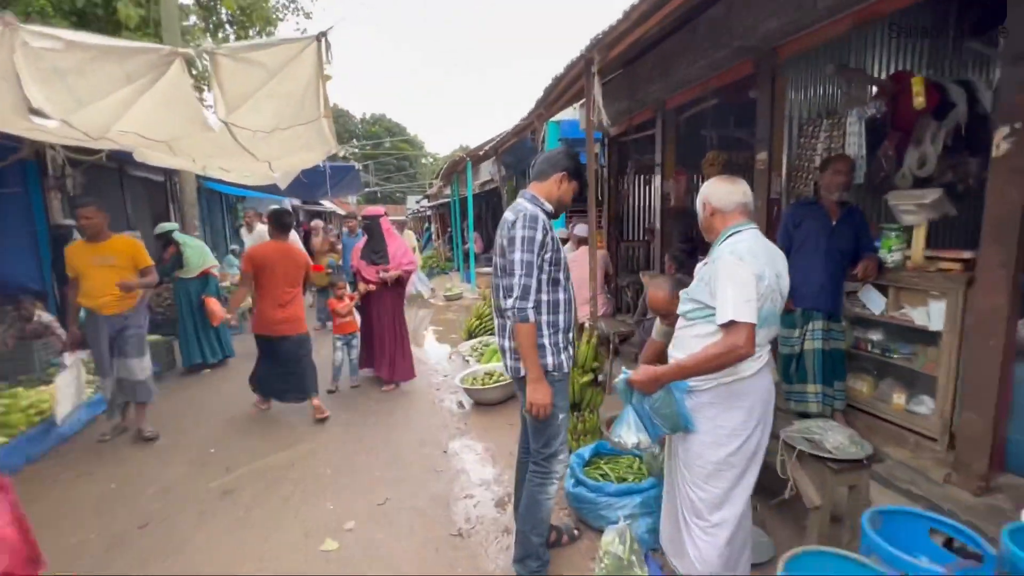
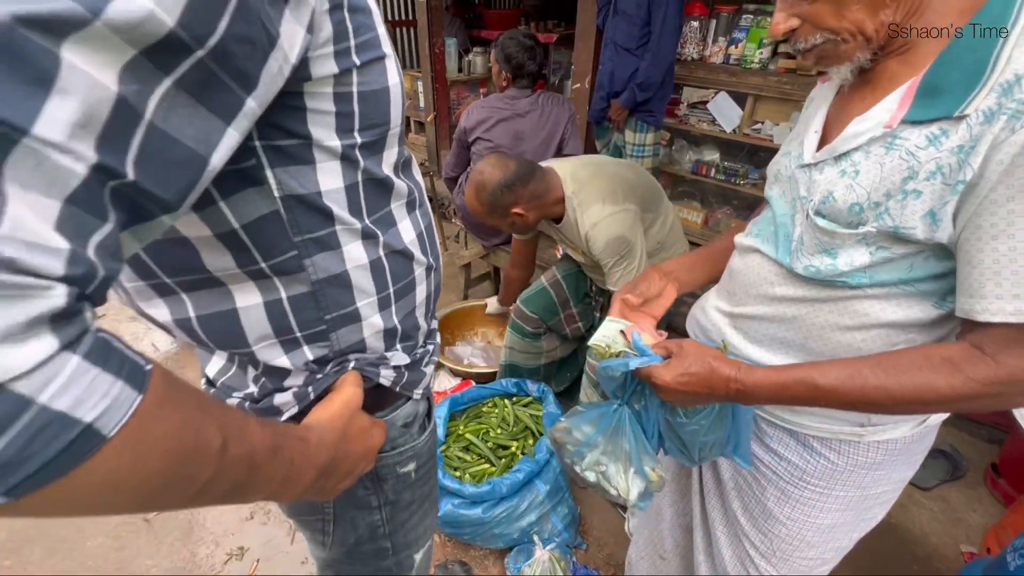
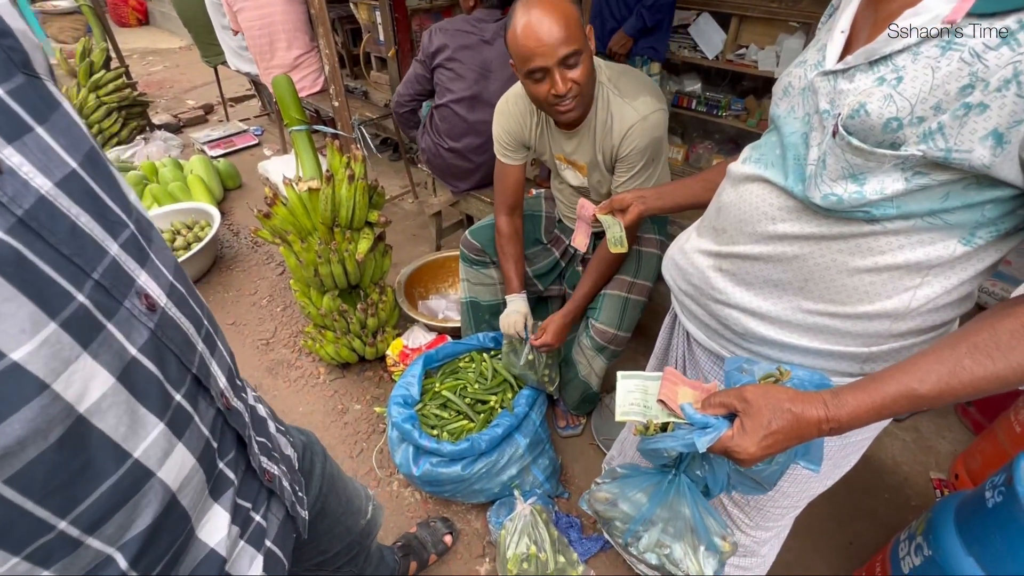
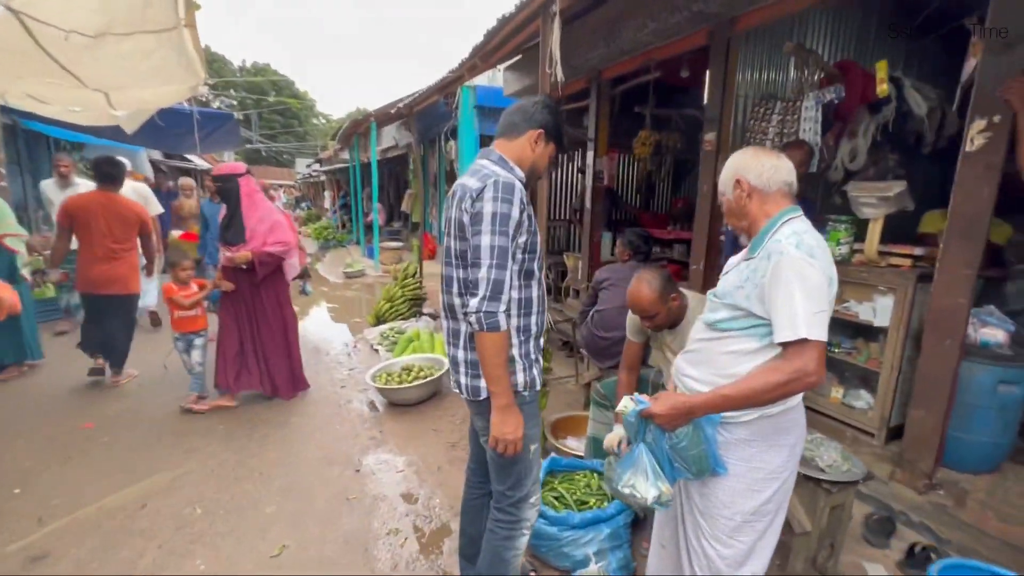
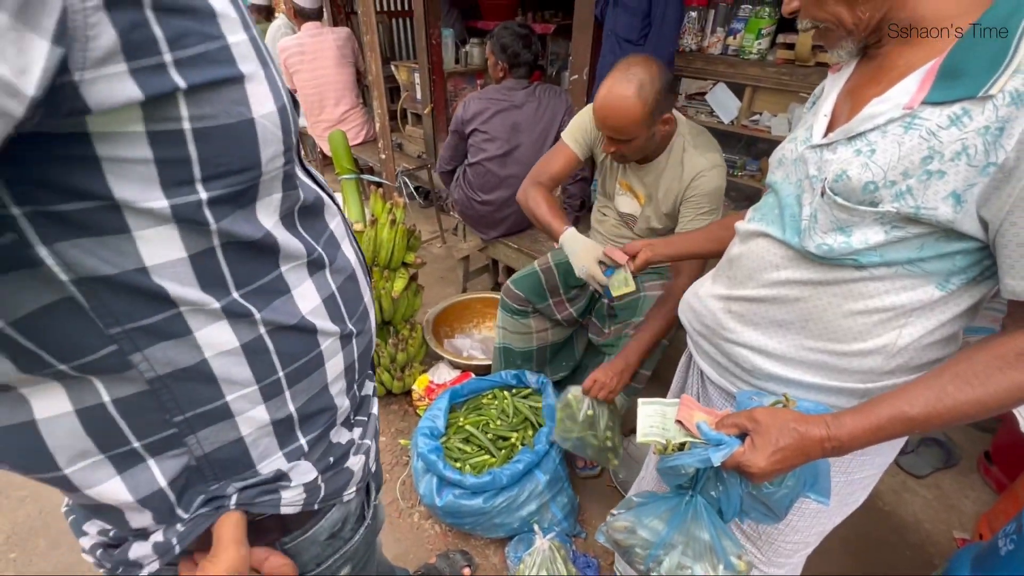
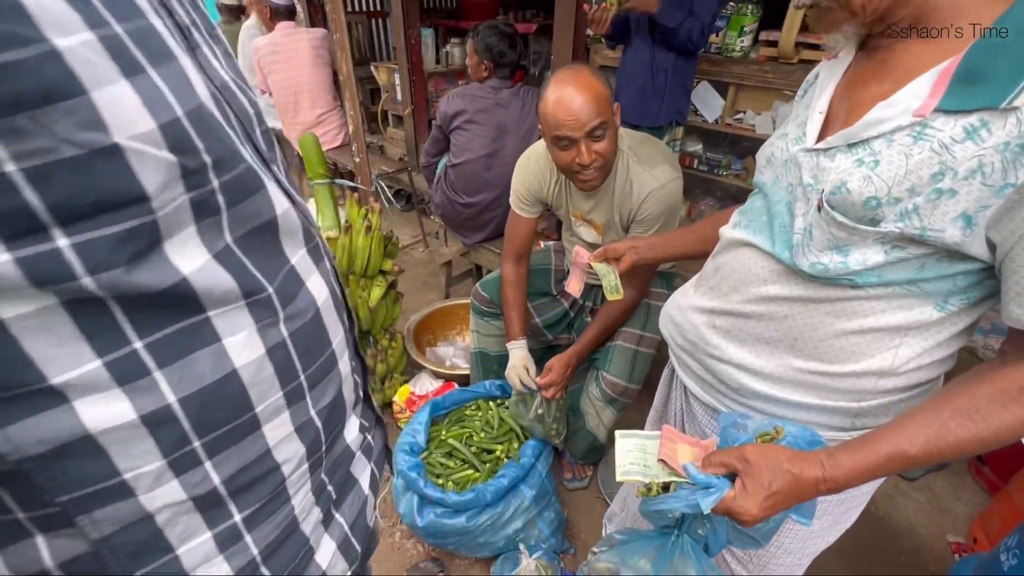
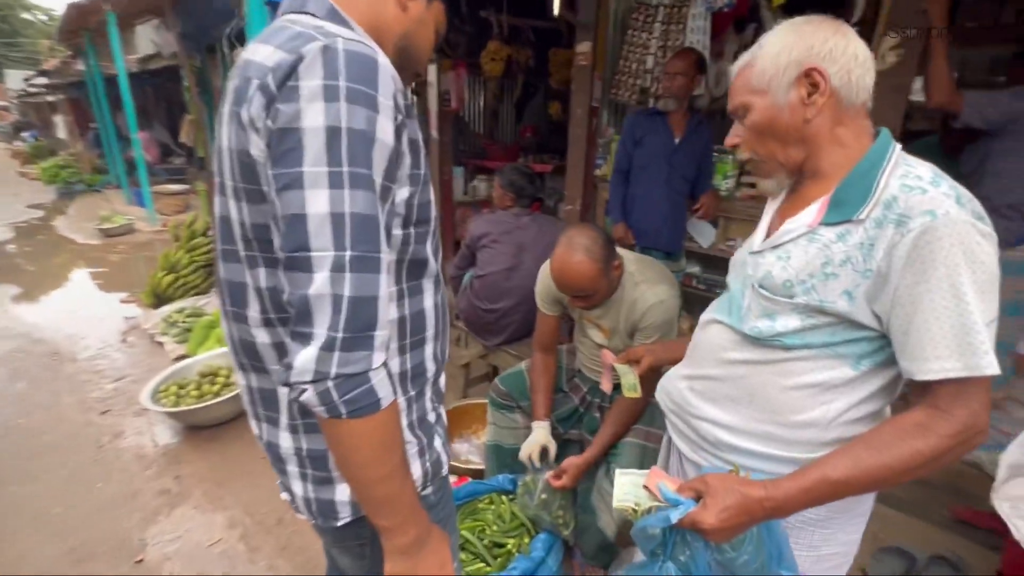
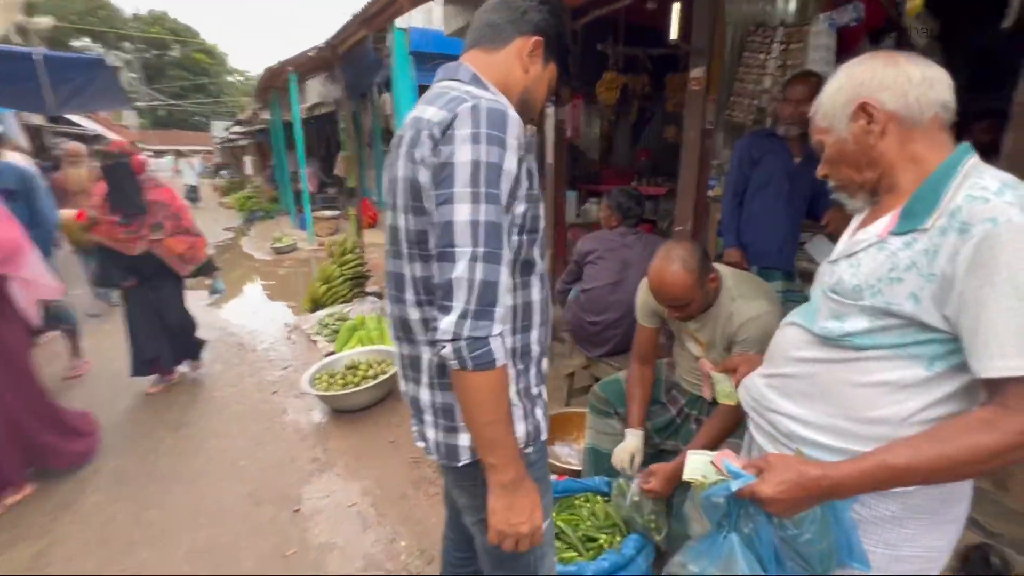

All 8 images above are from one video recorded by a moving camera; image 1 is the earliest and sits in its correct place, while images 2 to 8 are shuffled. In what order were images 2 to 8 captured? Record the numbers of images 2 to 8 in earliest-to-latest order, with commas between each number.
4, 8, 7, 6, 3, 5, 2
